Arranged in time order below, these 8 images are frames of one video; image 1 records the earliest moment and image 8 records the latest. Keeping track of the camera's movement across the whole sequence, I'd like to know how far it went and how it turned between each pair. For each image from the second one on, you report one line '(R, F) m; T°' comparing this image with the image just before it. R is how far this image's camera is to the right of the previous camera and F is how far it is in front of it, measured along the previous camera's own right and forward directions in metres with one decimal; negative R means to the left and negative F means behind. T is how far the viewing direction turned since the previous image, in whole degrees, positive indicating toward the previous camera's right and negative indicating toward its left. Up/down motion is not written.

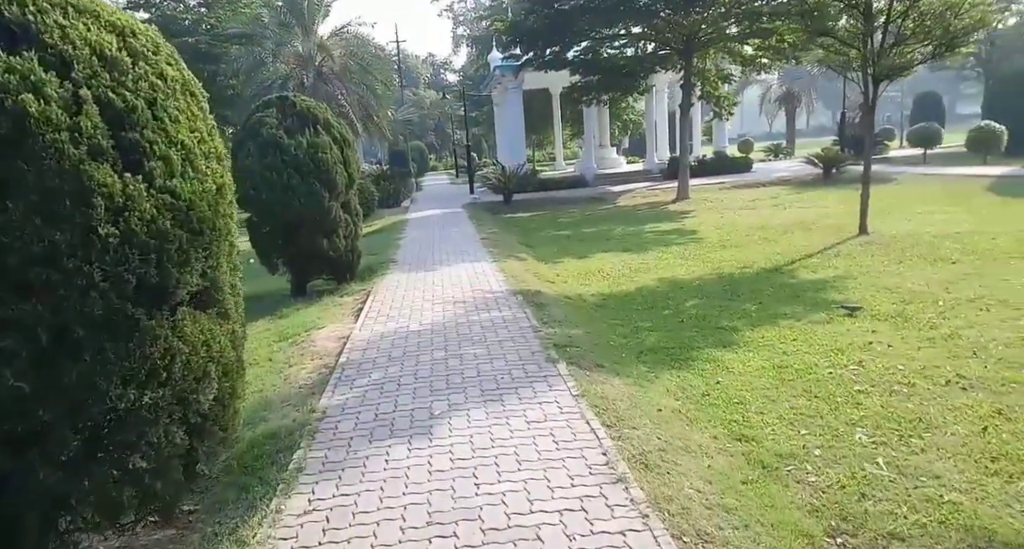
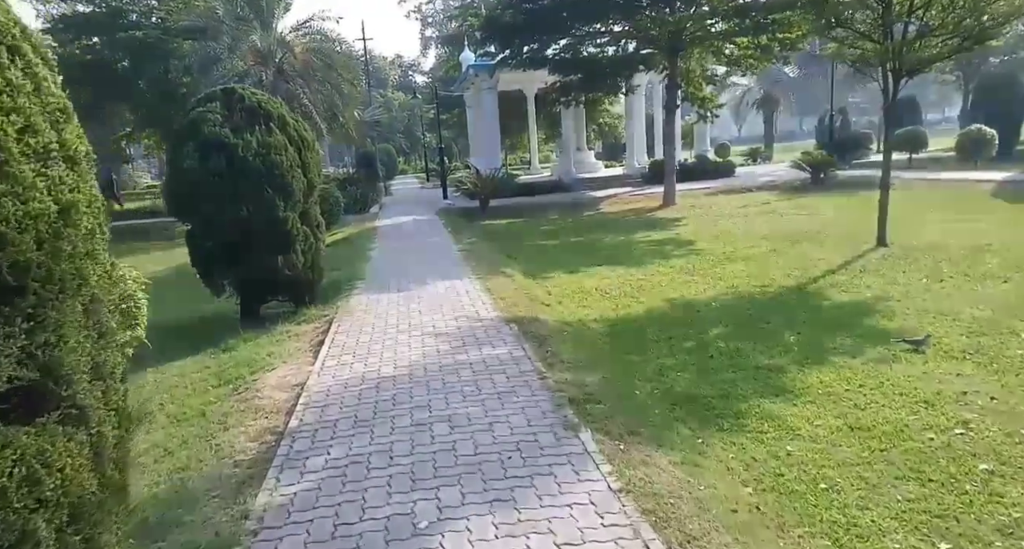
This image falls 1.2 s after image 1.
(-0.2, +1.2) m; +2°
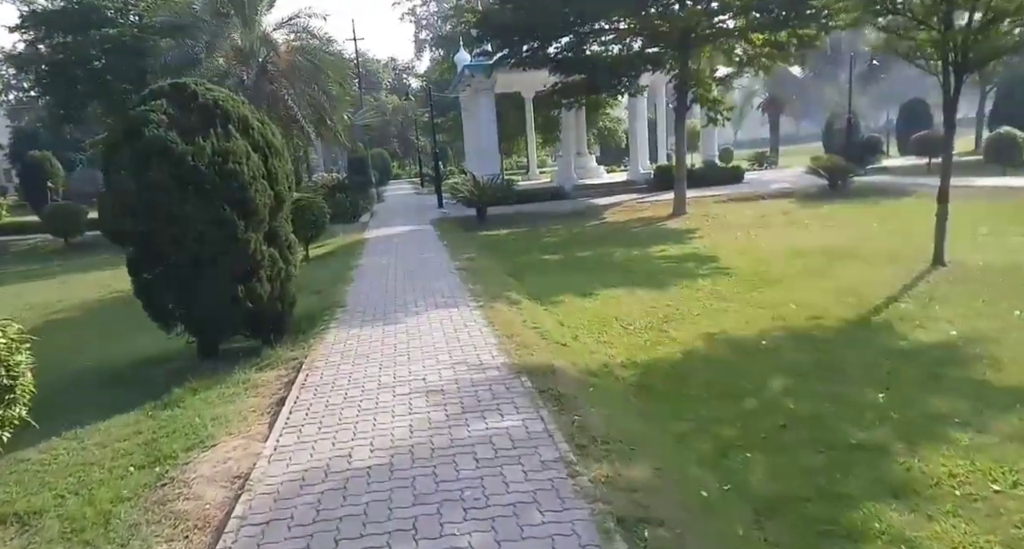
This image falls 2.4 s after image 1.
(-0.1, +1.3) m; 0°
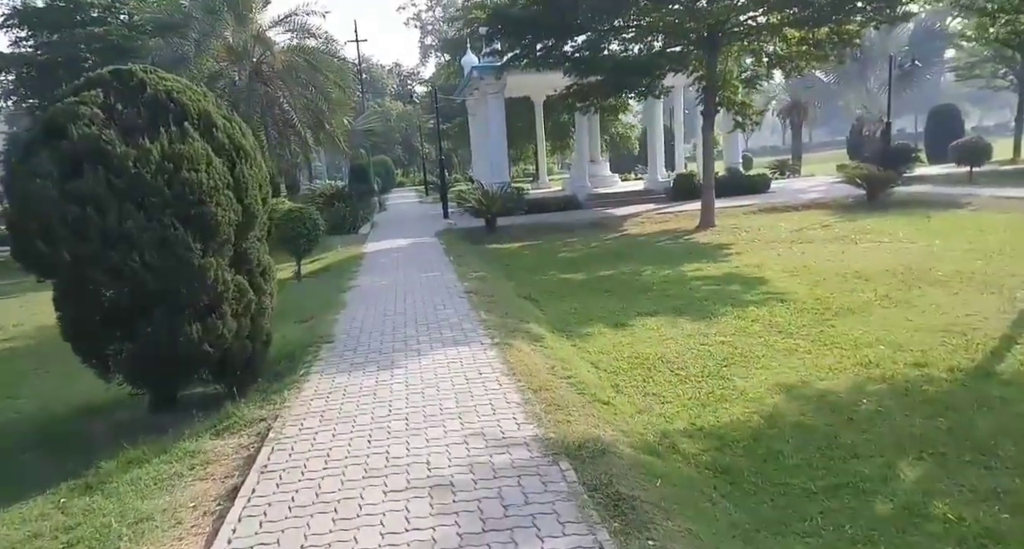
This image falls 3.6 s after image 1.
(-0.2, +1.4) m; 0°
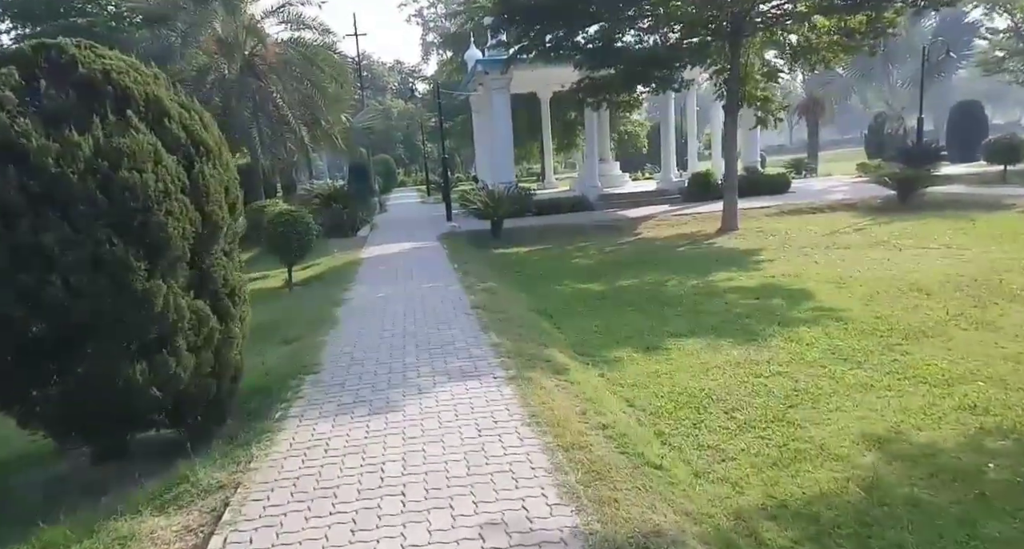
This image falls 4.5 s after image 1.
(-0.1, +1.1) m; 0°
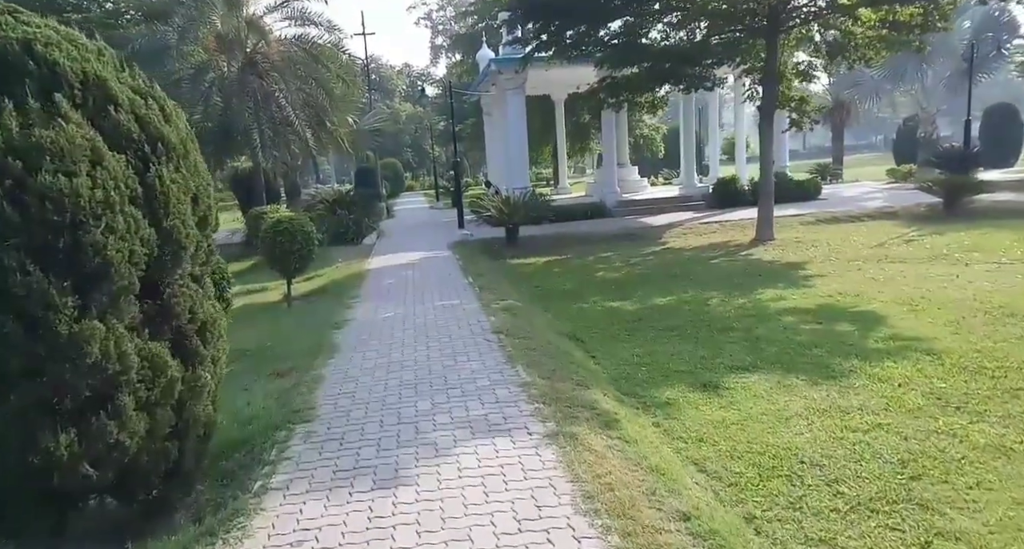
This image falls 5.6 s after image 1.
(-0.2, +1.1) m; -1°
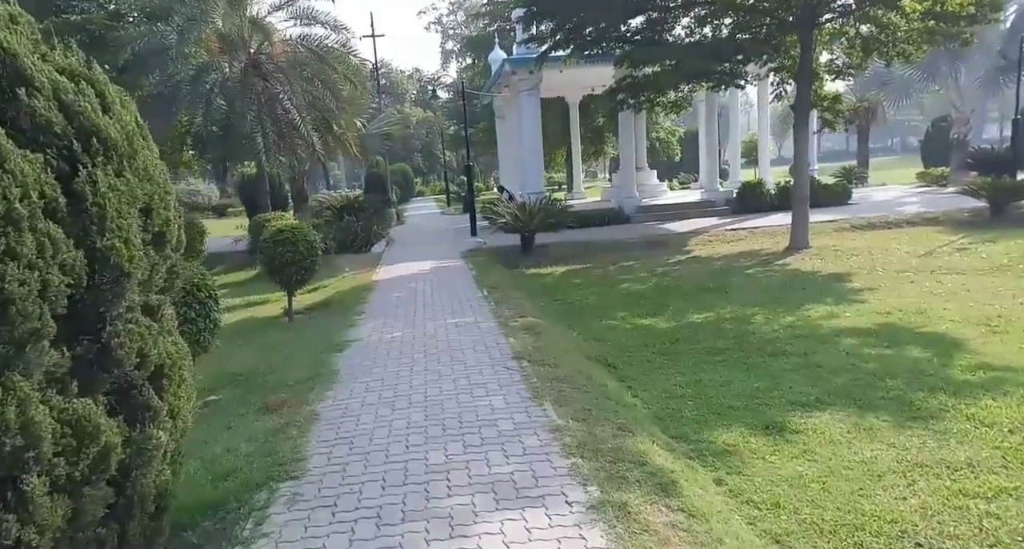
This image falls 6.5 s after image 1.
(-0.1, +0.9) m; -1°
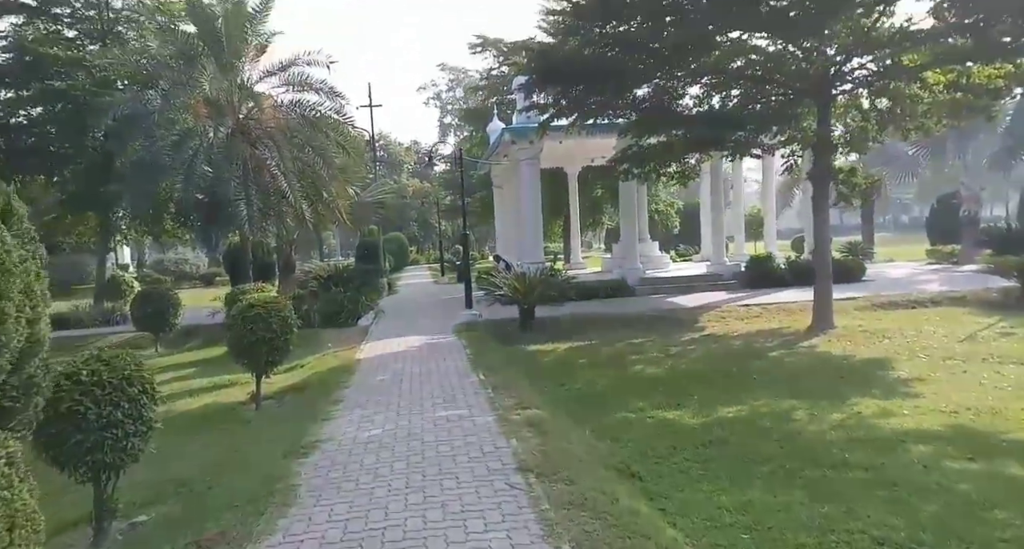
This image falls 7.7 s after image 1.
(-0.1, +1.1) m; +1°
